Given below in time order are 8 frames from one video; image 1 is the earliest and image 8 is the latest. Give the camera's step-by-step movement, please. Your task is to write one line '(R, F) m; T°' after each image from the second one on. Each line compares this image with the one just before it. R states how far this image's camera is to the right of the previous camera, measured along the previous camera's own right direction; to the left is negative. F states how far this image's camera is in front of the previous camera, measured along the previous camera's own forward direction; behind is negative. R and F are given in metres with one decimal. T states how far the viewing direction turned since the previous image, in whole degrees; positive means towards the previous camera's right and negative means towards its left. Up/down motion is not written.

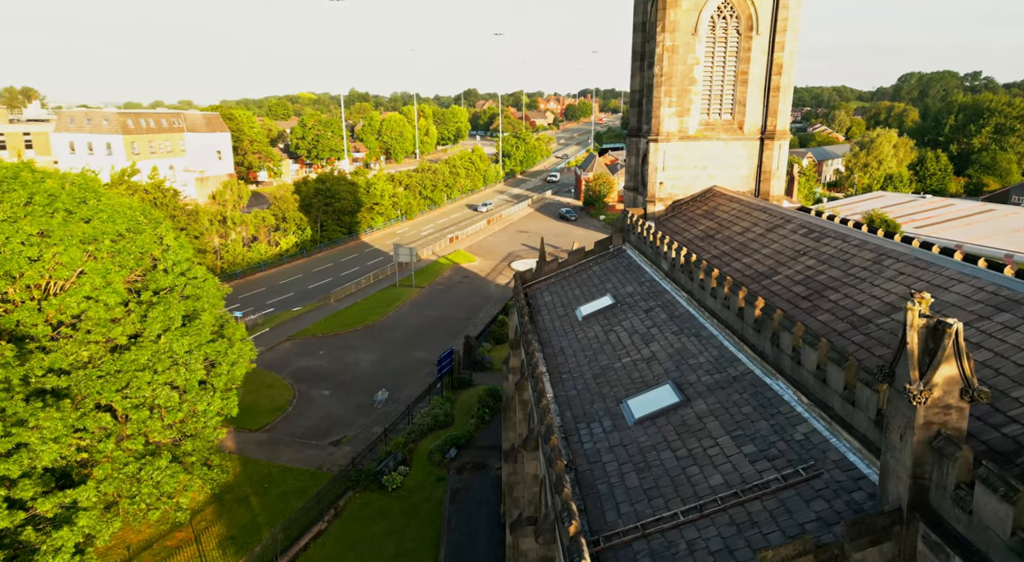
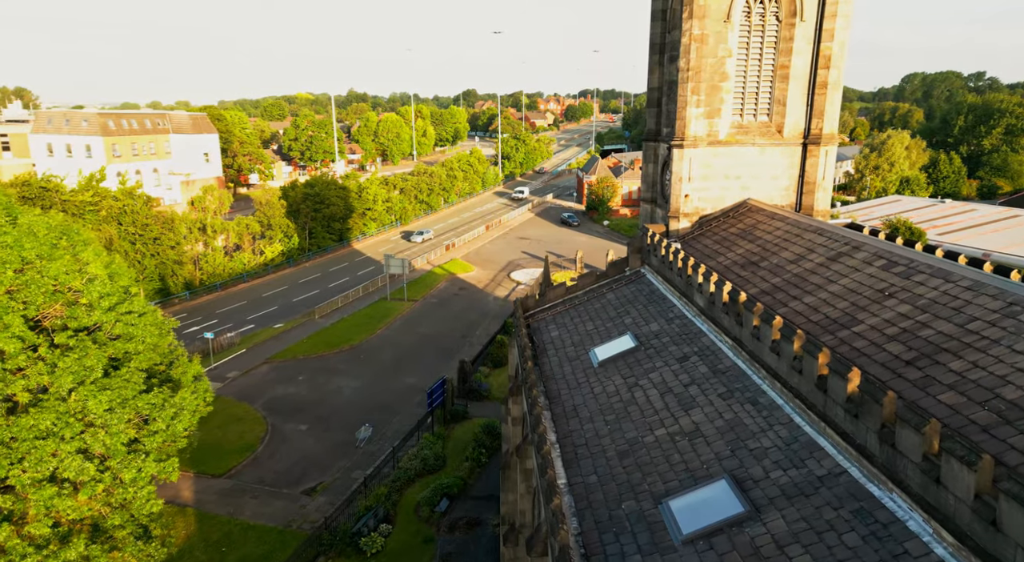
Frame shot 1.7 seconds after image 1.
(0.0, +3.6) m; 0°
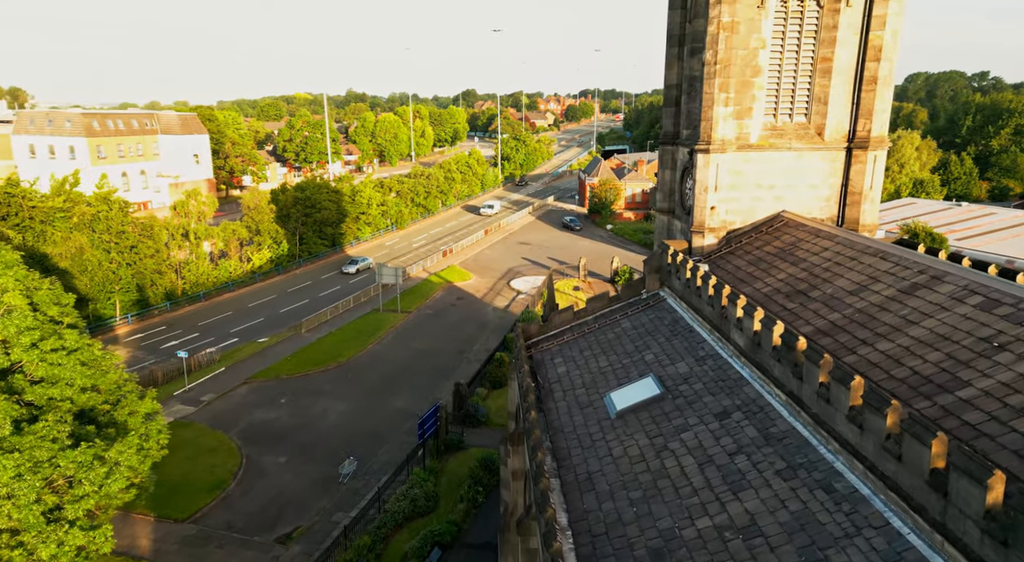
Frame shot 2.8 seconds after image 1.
(0.0, +2.7) m; 0°
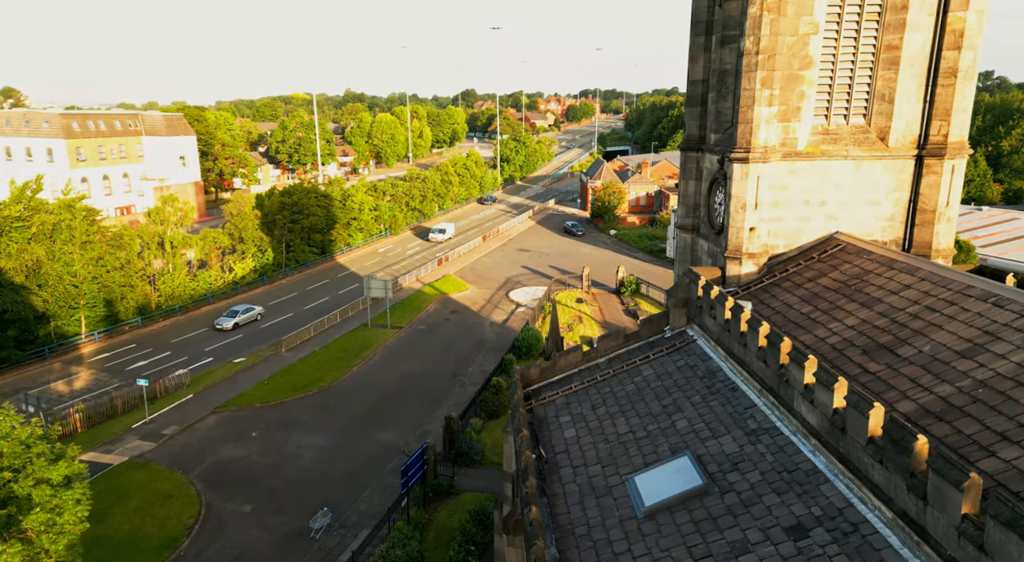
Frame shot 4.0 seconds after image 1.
(+0.1, +3.3) m; 0°
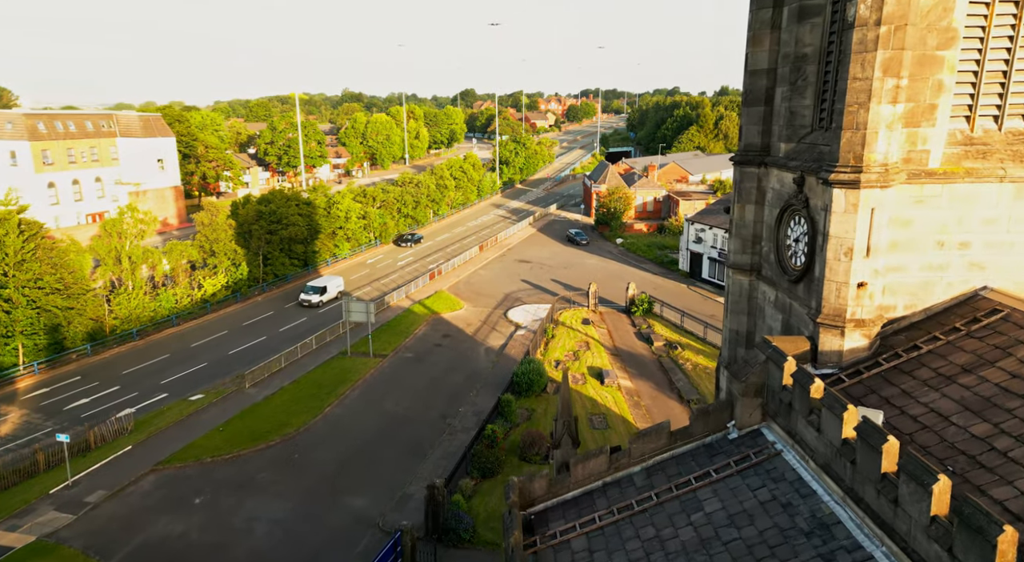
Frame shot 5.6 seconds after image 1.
(+0.1, +4.9) m; 0°
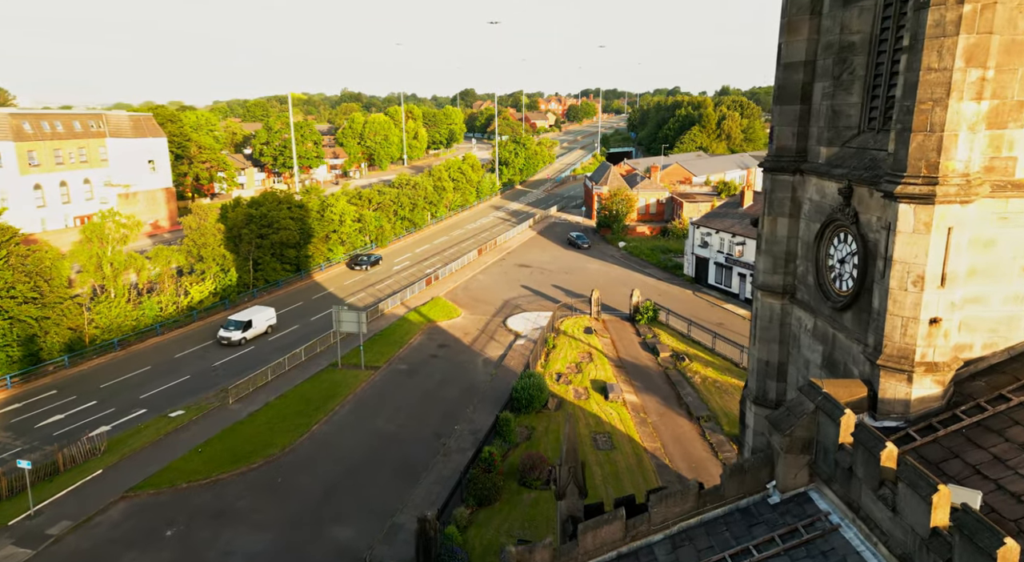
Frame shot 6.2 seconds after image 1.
(0.0, +1.8) m; 0°
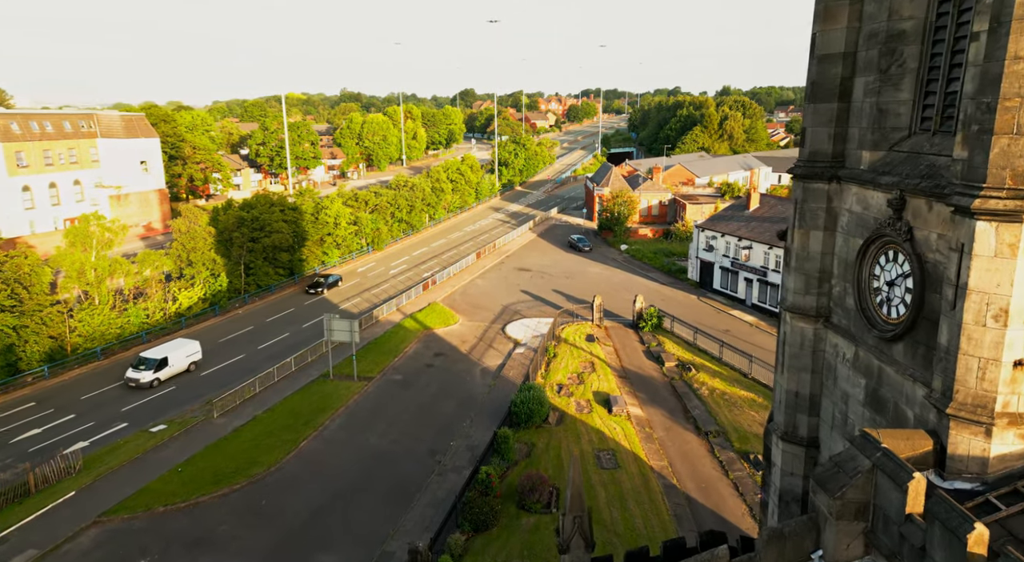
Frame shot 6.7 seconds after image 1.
(0.0, +1.5) m; 0°
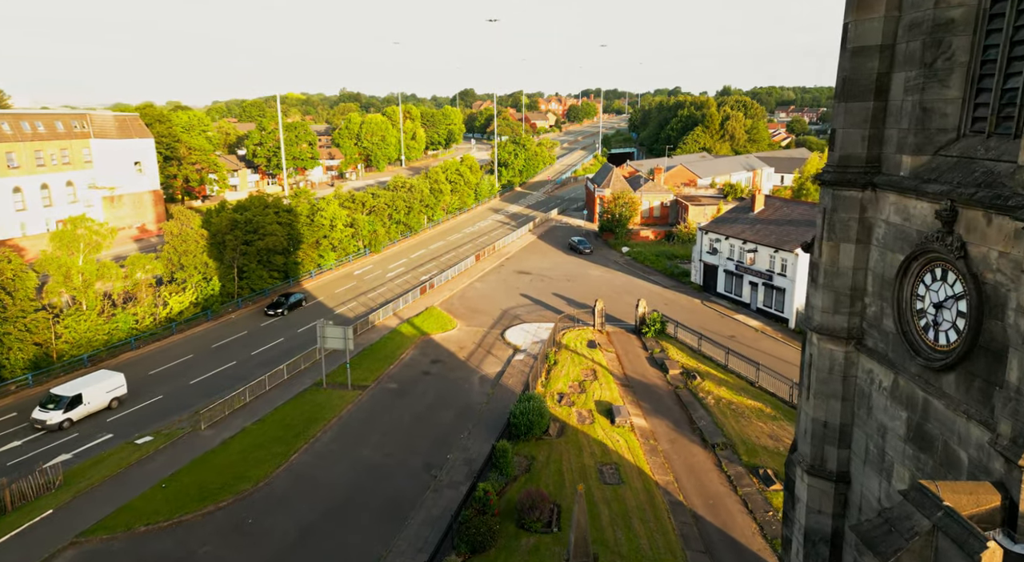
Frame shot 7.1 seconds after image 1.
(0.0, +1.1) m; 0°
